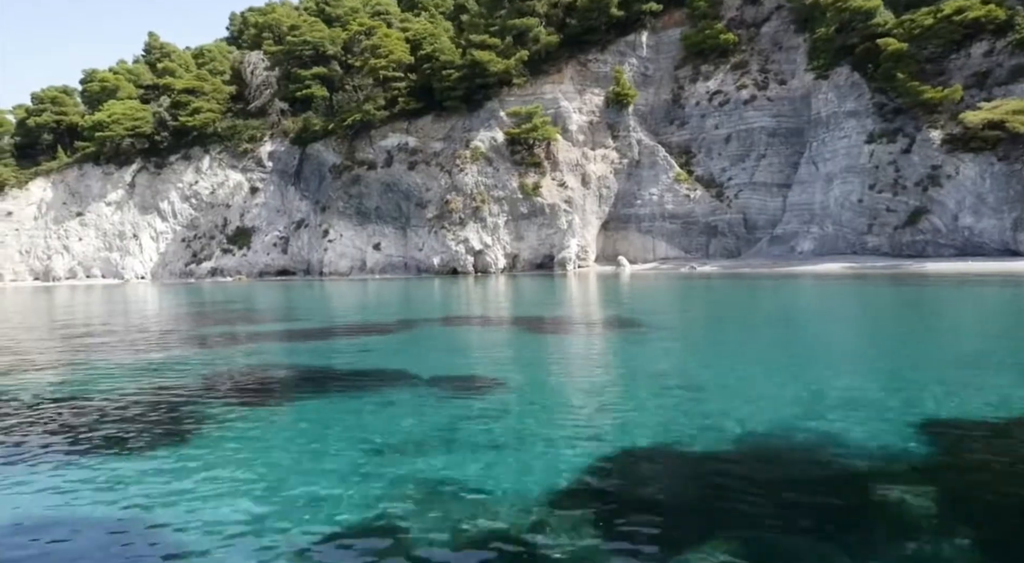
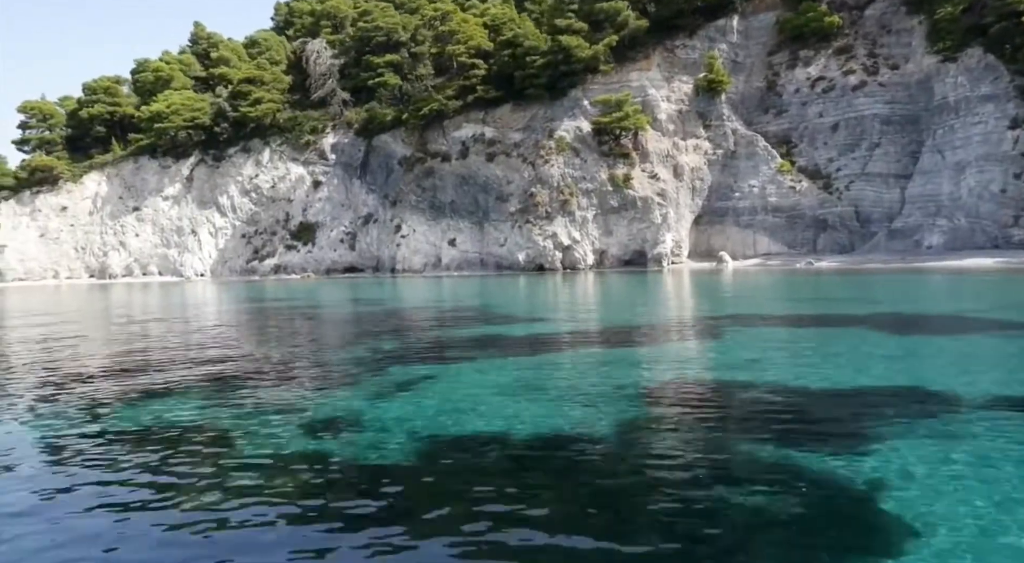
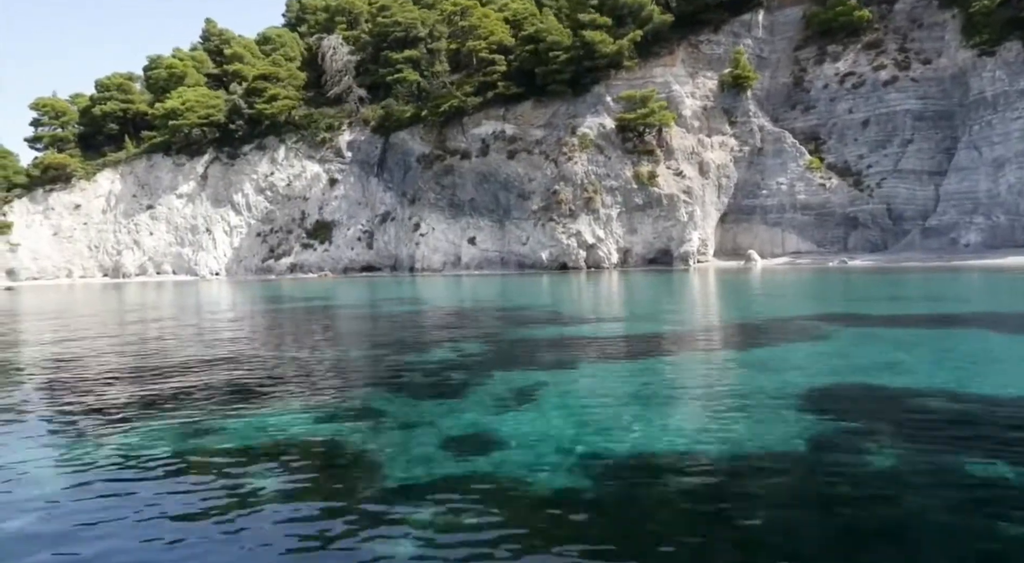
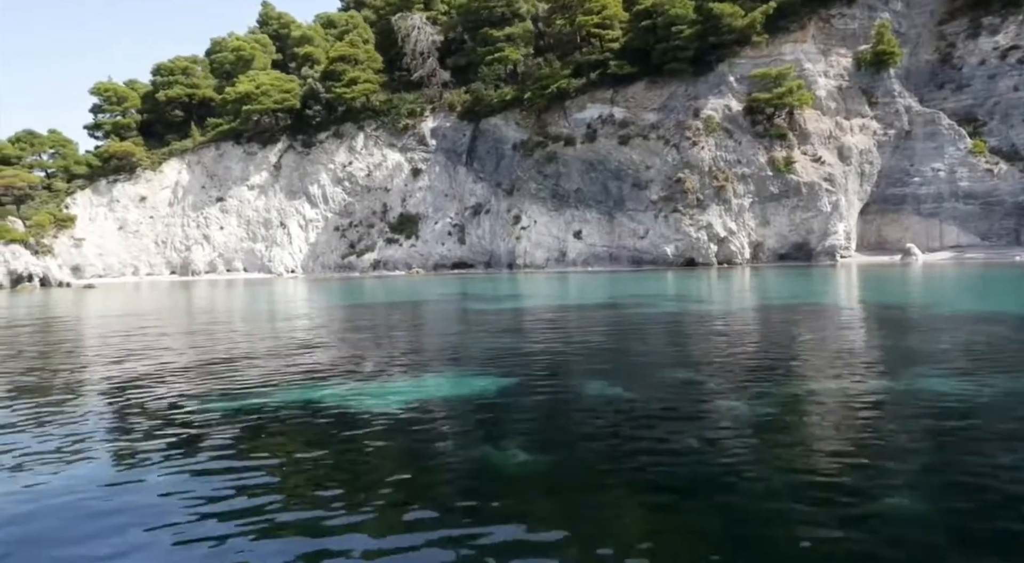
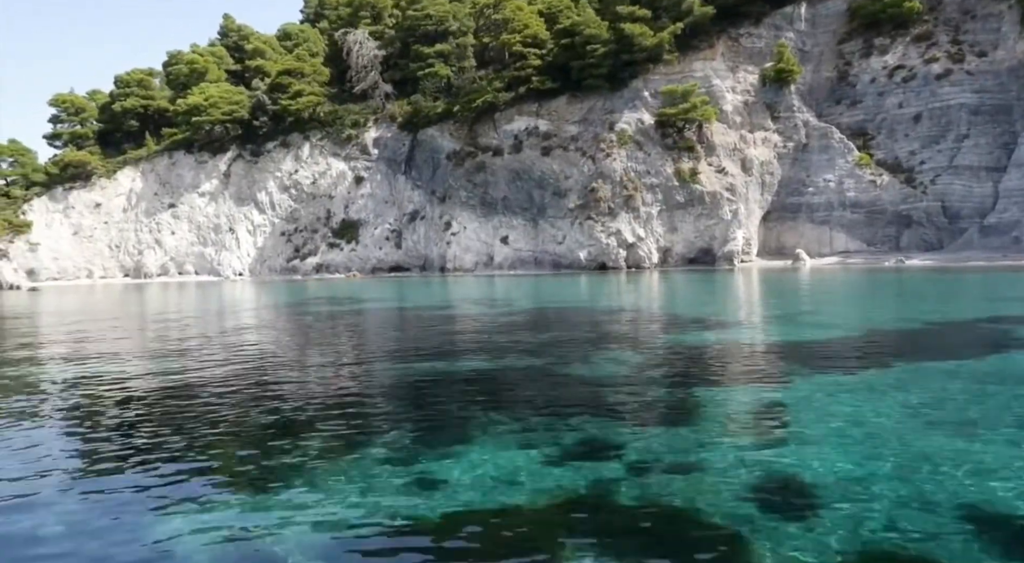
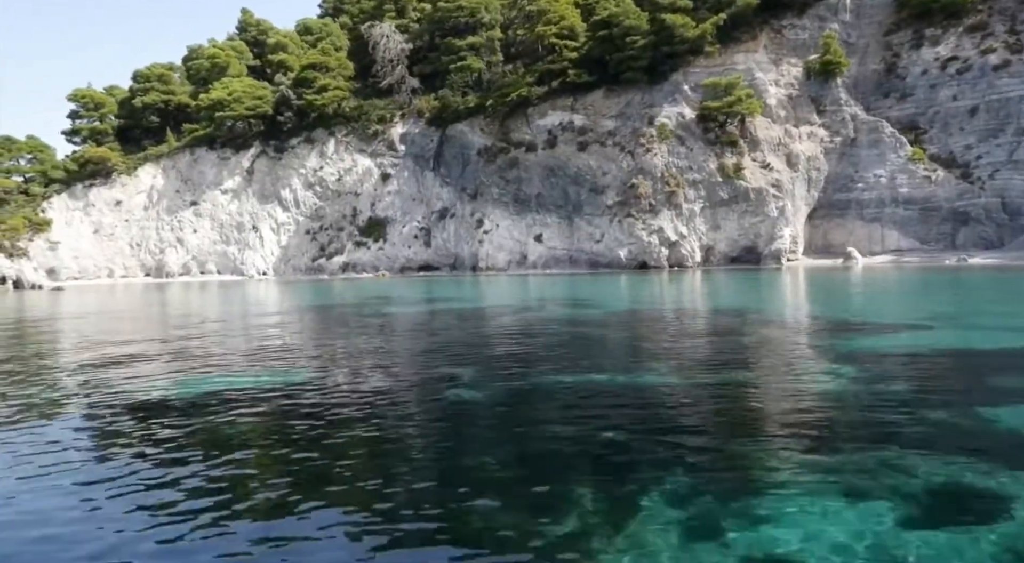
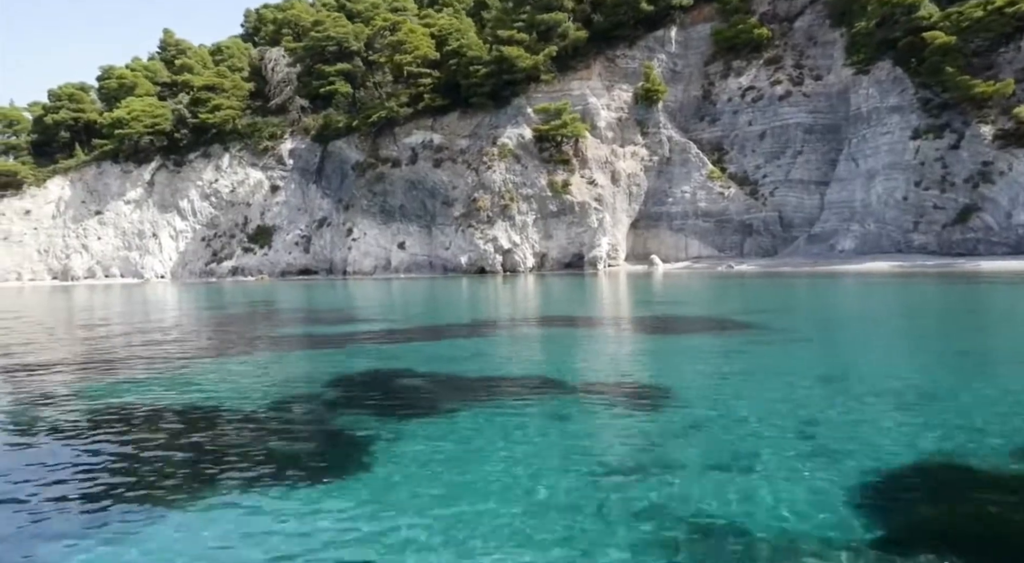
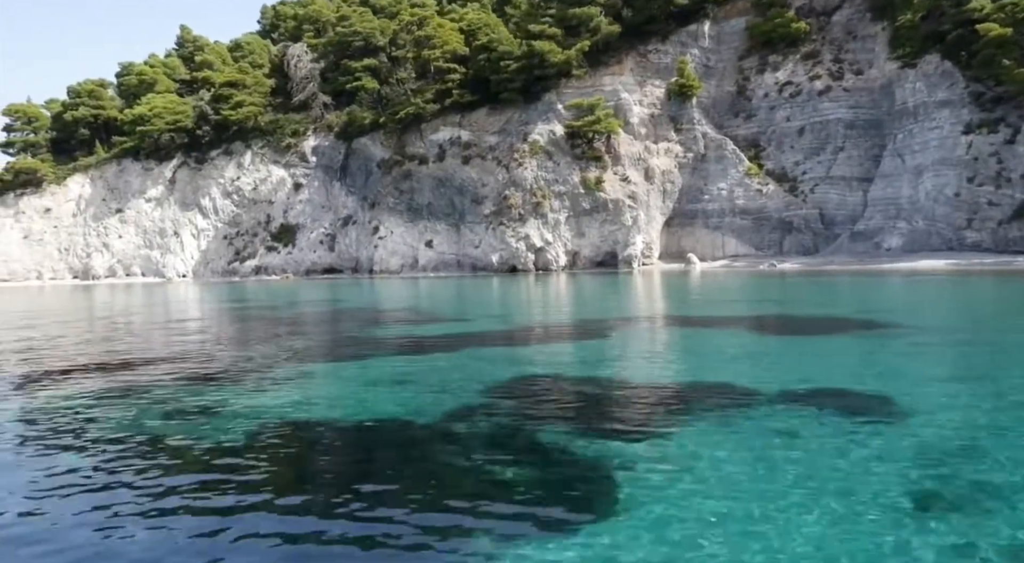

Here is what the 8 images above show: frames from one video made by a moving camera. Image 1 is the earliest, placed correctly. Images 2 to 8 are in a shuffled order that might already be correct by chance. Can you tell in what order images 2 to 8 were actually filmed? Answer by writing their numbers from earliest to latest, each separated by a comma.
7, 8, 2, 3, 5, 6, 4
